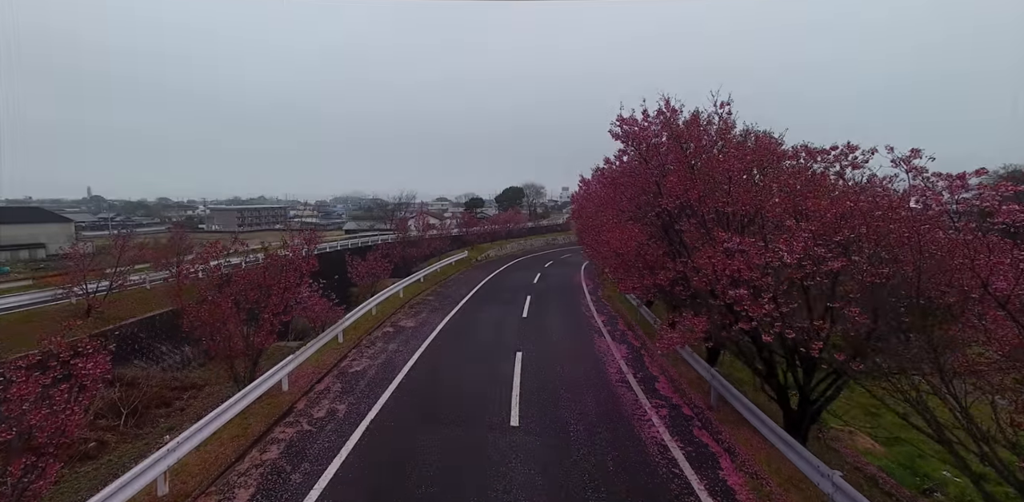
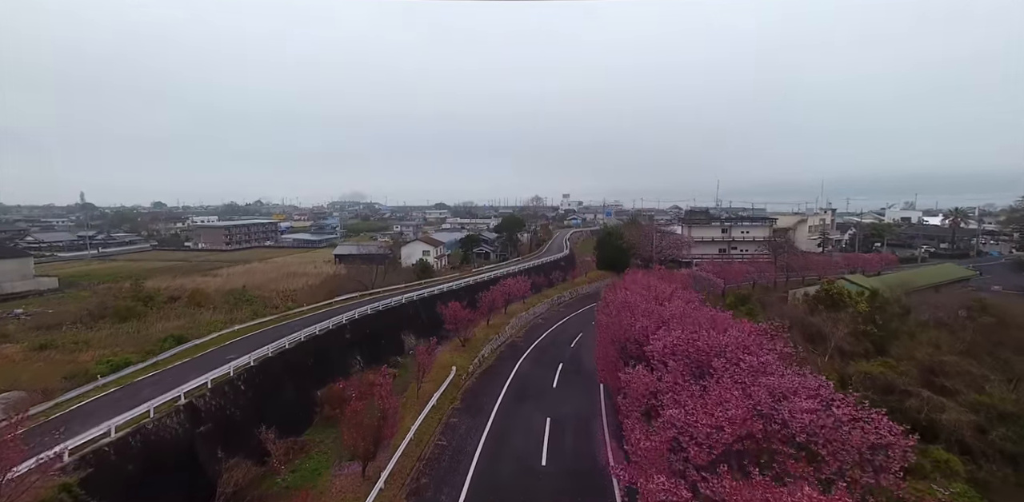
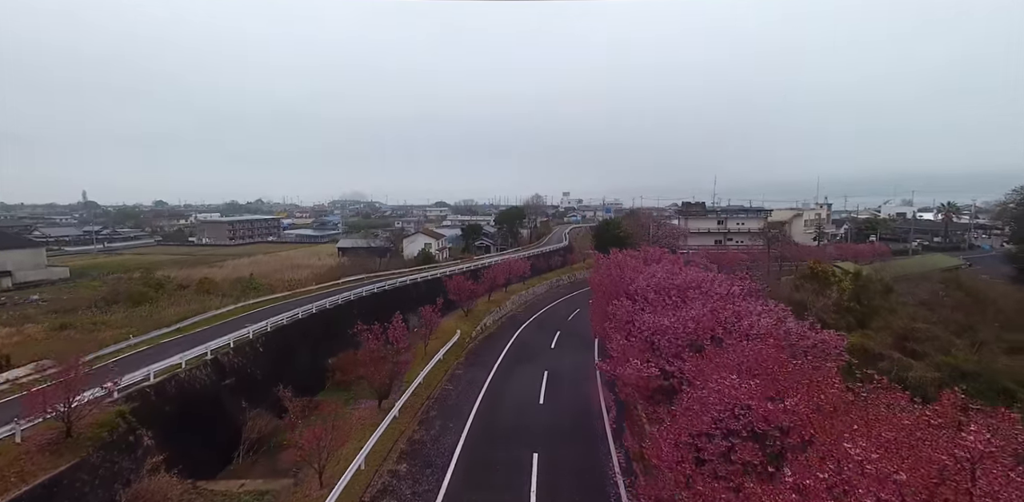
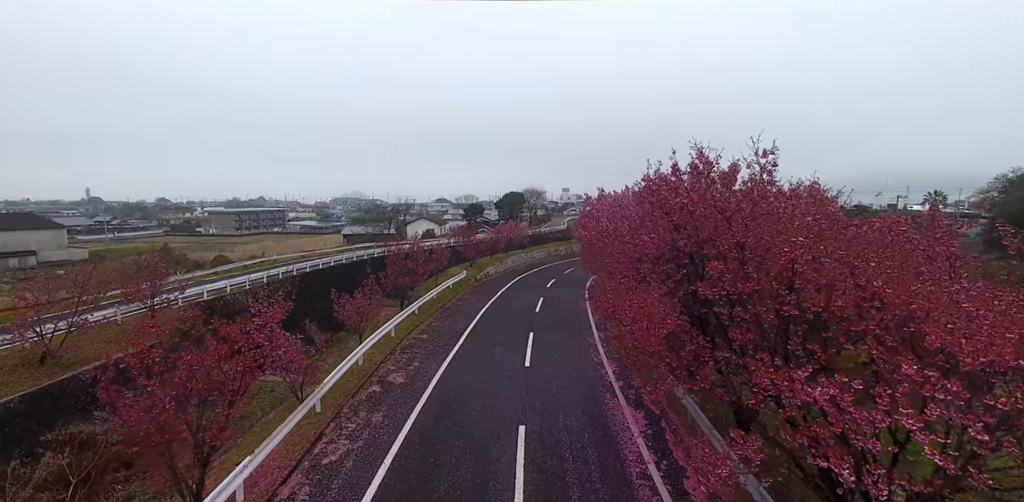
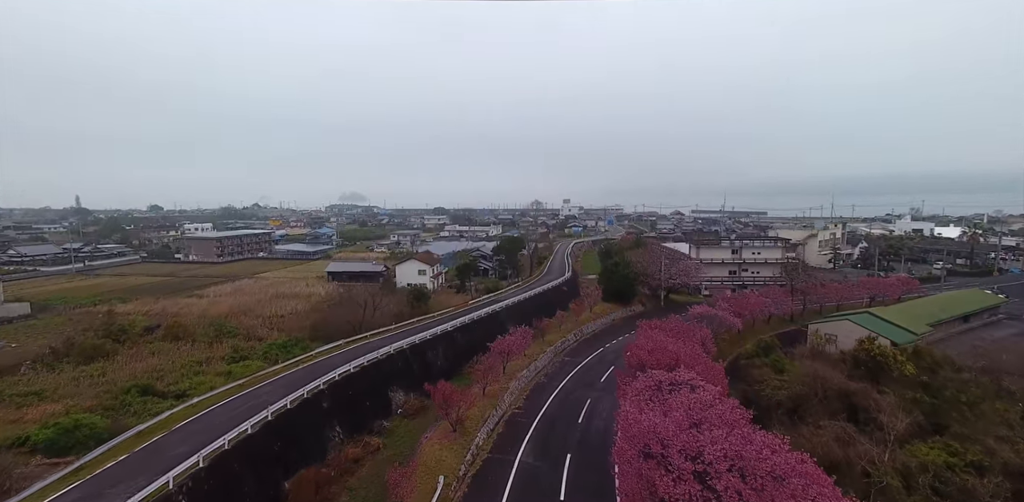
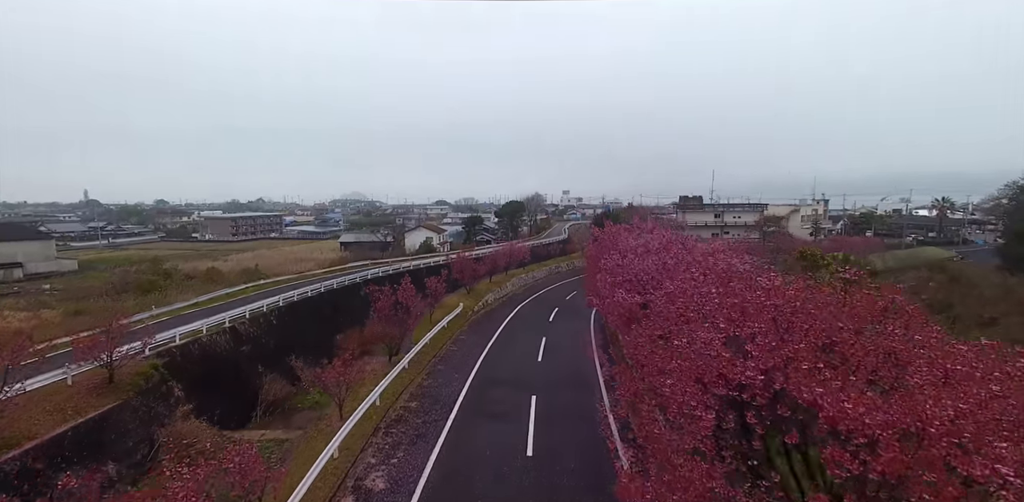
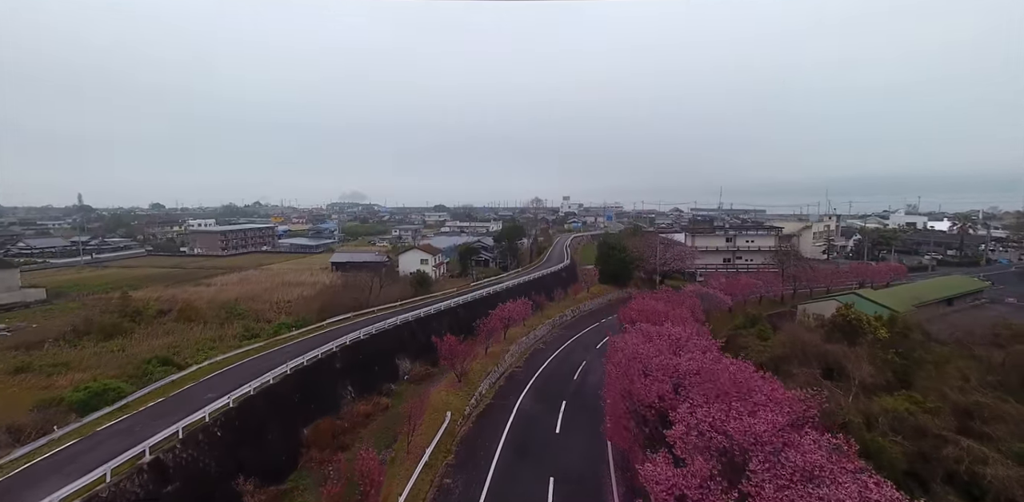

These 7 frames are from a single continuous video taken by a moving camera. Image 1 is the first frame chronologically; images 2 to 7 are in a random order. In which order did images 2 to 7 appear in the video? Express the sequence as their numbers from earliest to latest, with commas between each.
4, 6, 3, 2, 7, 5
